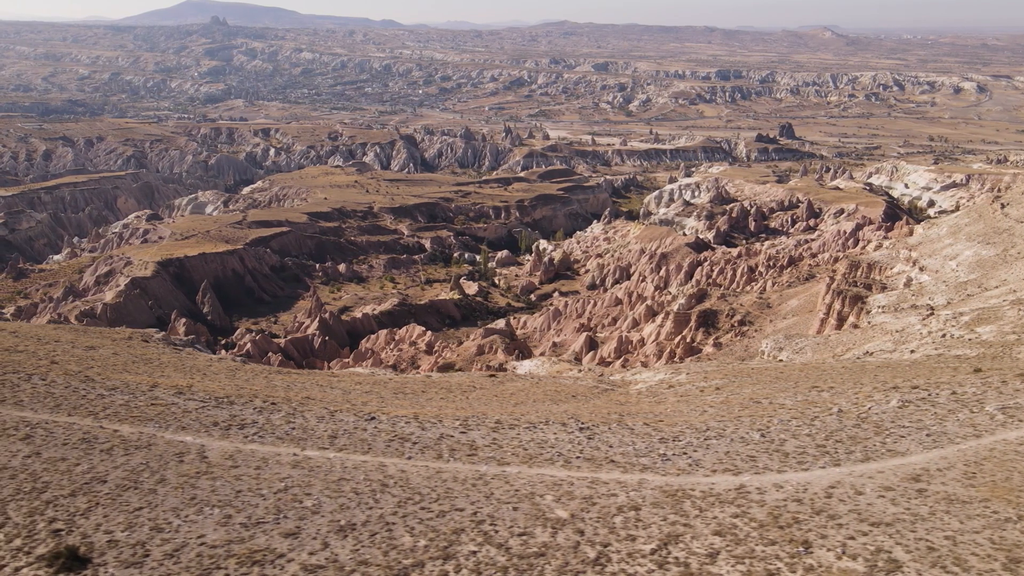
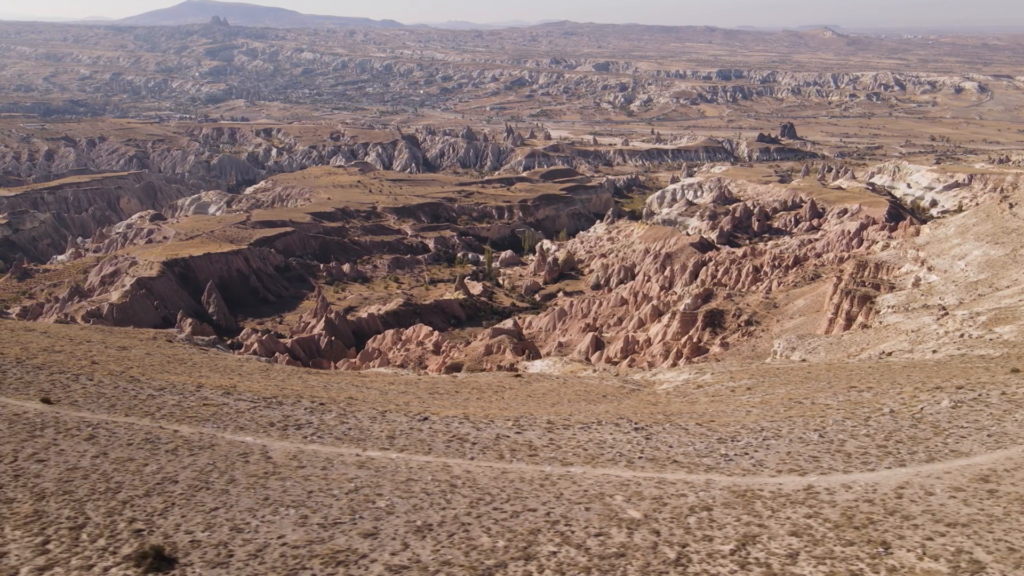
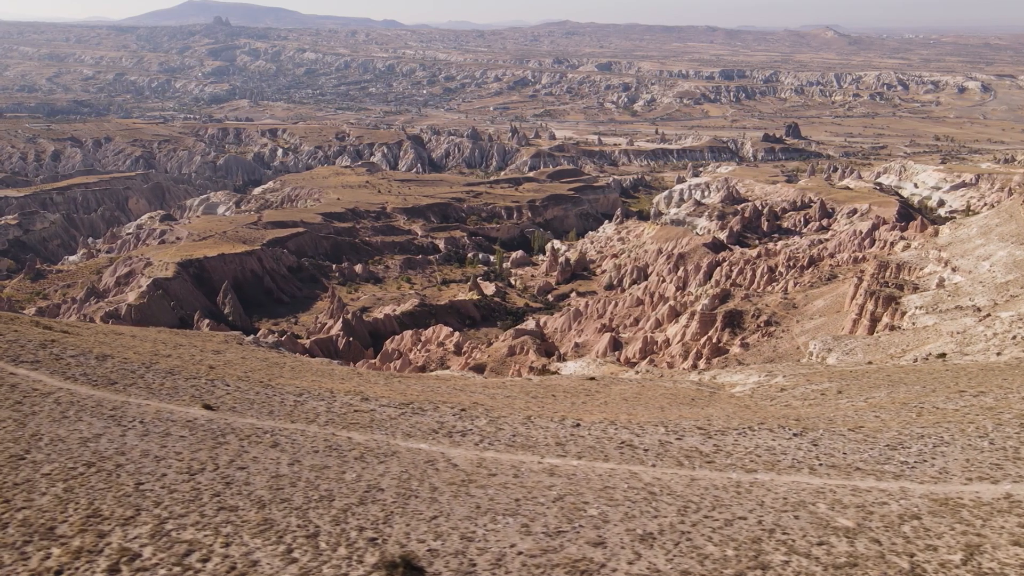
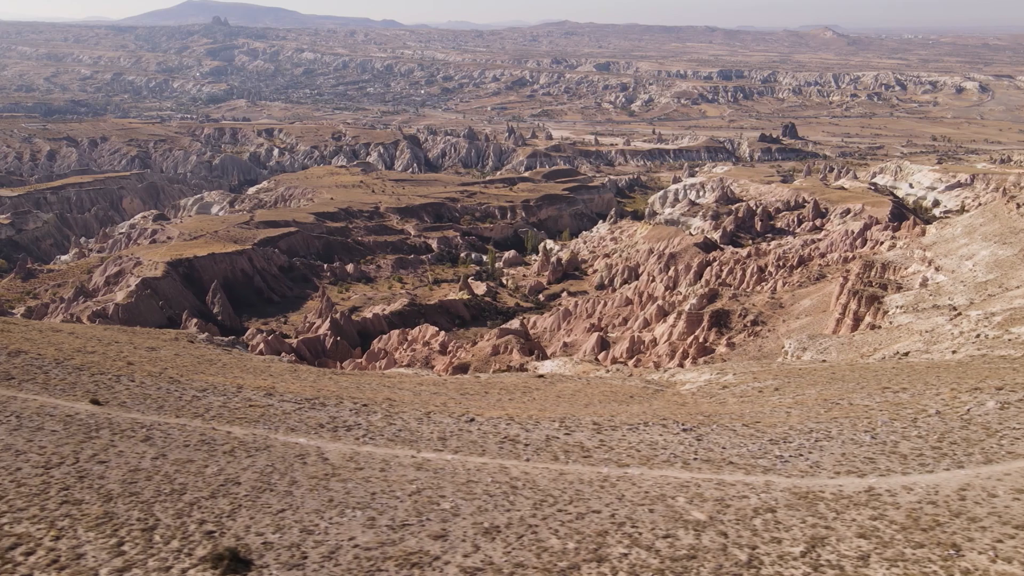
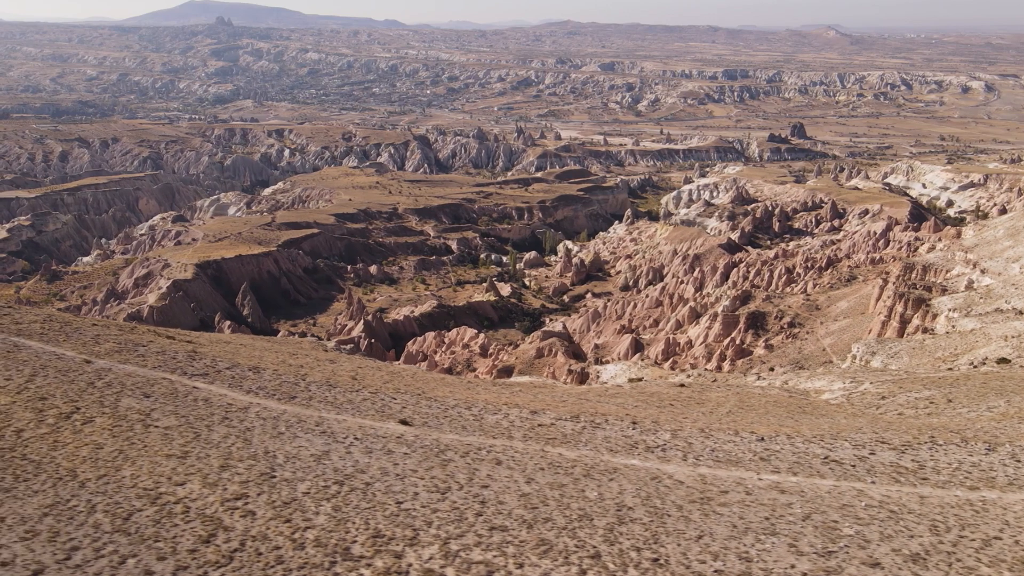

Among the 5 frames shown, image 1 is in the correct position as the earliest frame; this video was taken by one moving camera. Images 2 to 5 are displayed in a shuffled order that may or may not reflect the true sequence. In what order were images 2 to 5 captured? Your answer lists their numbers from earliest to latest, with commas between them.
2, 4, 3, 5
